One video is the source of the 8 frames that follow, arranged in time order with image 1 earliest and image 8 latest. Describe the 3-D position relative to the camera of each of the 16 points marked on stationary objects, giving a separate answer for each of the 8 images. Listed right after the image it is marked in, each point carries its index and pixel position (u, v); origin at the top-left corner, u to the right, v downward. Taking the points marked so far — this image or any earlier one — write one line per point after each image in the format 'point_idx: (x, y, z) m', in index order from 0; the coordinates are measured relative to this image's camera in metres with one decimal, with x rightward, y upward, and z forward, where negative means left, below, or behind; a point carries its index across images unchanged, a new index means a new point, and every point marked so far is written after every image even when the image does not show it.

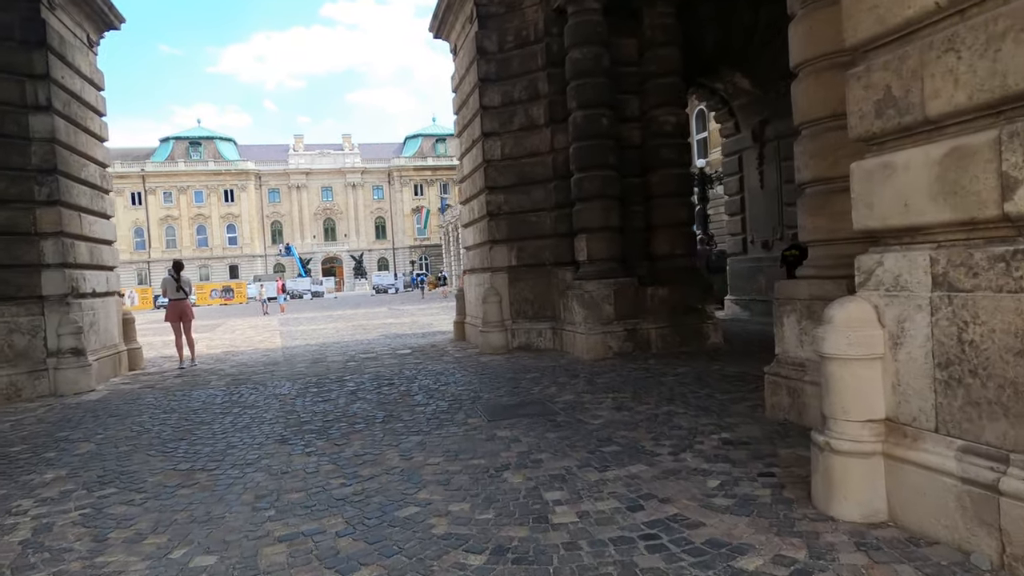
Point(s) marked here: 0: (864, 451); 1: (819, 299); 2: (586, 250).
0: (+1.6, -0.8, +3.0) m
1: (+2.2, -0.1, +4.7) m
2: (+1.1, +0.5, +9.4) m
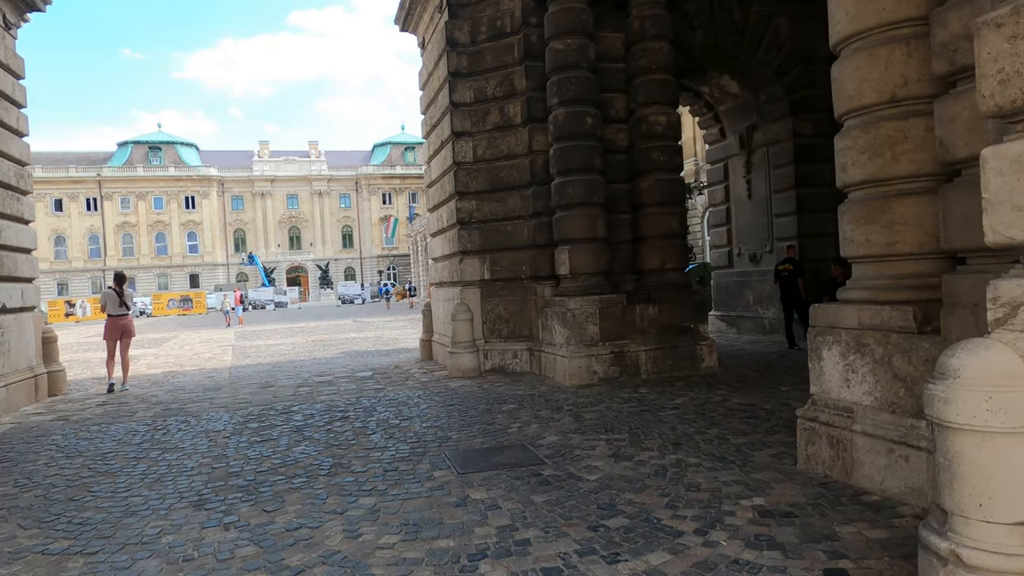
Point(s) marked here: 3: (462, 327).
0: (+1.6, -0.9, +2.1) m
1: (+2.1, -0.2, +3.8) m
2: (+0.7, +0.3, +8.4) m
3: (-0.7, -0.6, +9.5) m
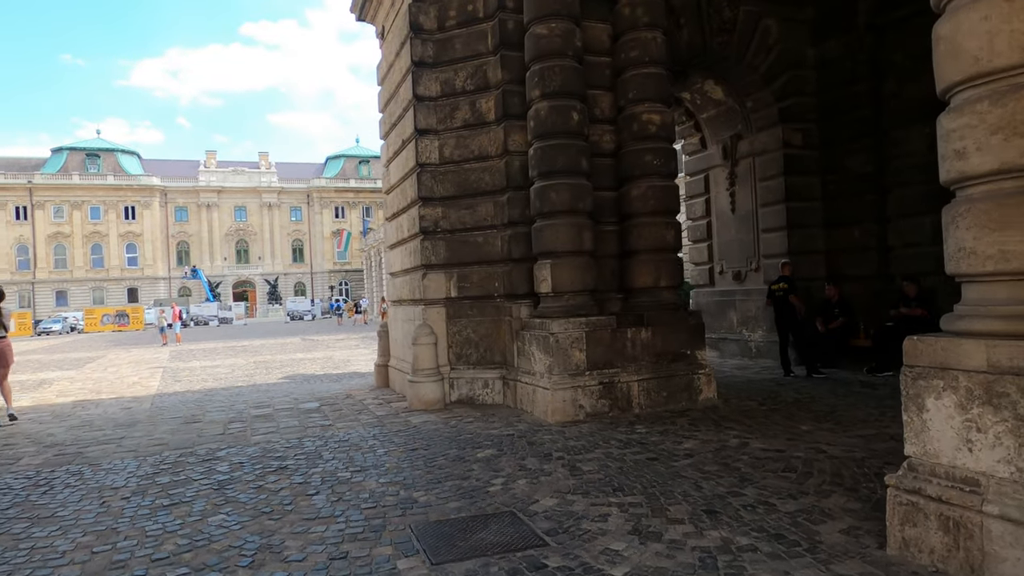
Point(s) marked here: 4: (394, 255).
0: (+1.7, -1.0, +1.0) m
1: (+2.1, -0.4, +2.7) m
2: (+0.4, +0.1, +7.3) m
3: (-1.1, -0.8, +8.3) m
4: (-1.8, +0.5, +10.0) m
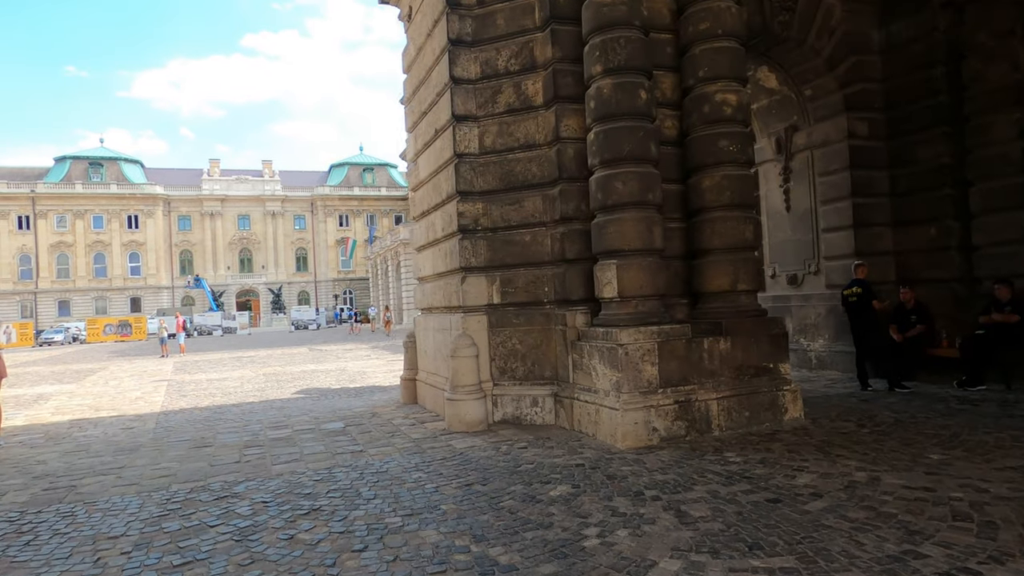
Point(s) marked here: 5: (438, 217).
0: (+2.3, -0.9, 0.0) m
1: (+2.7, -0.3, +1.8) m
2: (+1.0, 0.0, +6.4) m
3: (-0.5, -0.9, +7.3) m
4: (-1.2, +0.4, +9.0) m
5: (-0.9, +0.9, +8.3) m
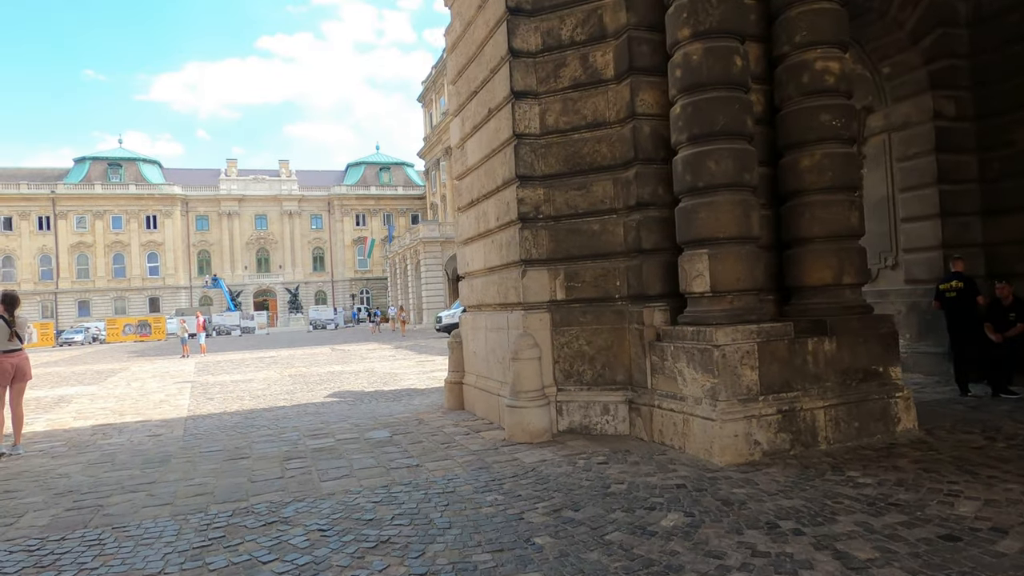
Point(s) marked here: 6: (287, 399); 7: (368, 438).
0: (+2.8, -0.9, -0.8) m
1: (+3.2, -0.3, +1.0) m
2: (+1.7, +0.1, +5.6) m
3: (+0.2, -0.8, +6.6) m
4: (-0.5, +0.5, +8.3) m
5: (-0.2, +1.0, +7.5) m
6: (-3.8, -1.9, +11.1) m
7: (-1.6, -1.6, +7.1) m
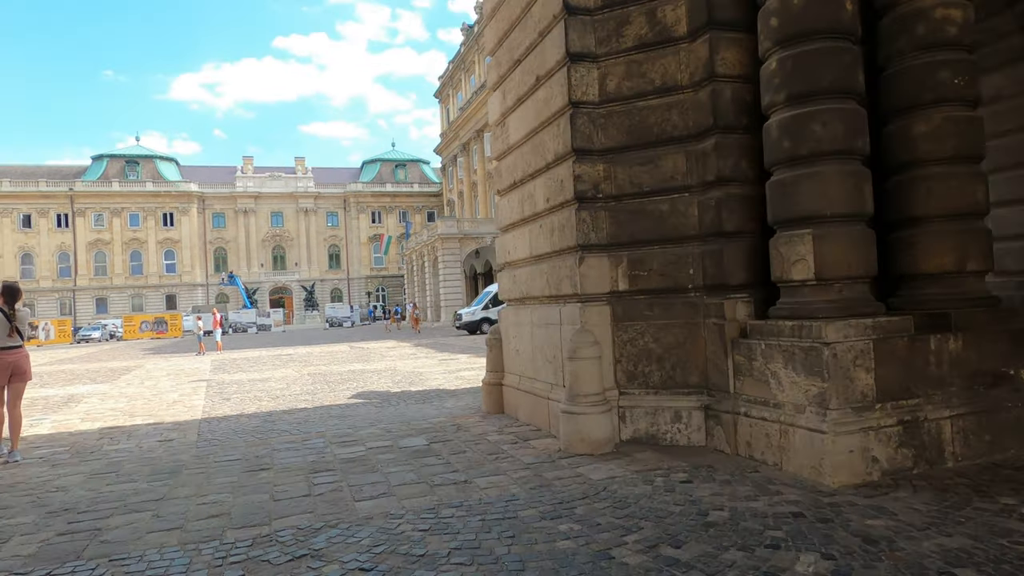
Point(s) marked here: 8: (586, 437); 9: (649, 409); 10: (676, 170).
0: (+3.2, -0.8, -1.7) m
1: (+3.6, -0.2, +0.1) m
2: (+2.1, +0.2, +4.7) m
3: (+0.7, -0.7, +5.7) m
4: (+0.1, +0.6, +7.5) m
5: (+0.3, +1.1, +6.7) m
6: (-3.2, -1.8, +10.3) m
7: (-1.1, -1.5, +6.3) m
8: (+0.6, -1.3, +5.7) m
9: (+1.2, -1.1, +5.8) m
10: (+1.4, +1.0, +5.8) m
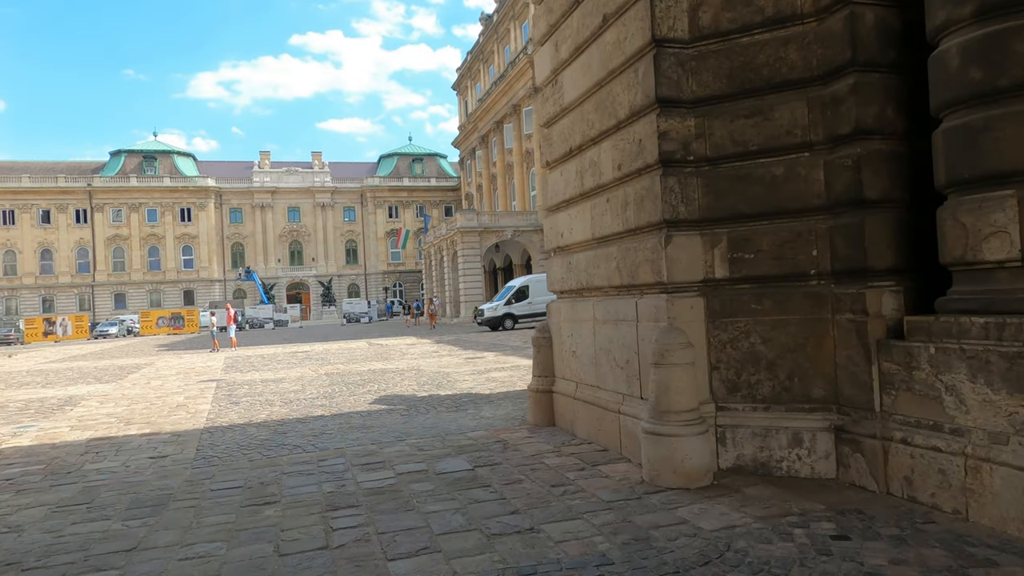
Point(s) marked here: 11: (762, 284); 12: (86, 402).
0: (+3.5, -0.7, -3.0) m
1: (+4.0, -0.1, -1.3) m
2: (+2.6, +0.3, +3.4) m
3: (+1.2, -0.6, +4.5) m
4: (+0.6, +0.7, +6.2) m
5: (+0.8, +1.2, +5.4) m
6: (-2.6, -1.6, +9.2) m
7: (-0.6, -1.4, +5.1) m
8: (+1.1, -1.2, +4.4) m
9: (+1.7, -1.0, +4.5) m
10: (+1.9, +1.1, +4.5) m
11: (+1.8, 0.0, +4.6) m
12: (-7.4, -2.0, +11.4) m
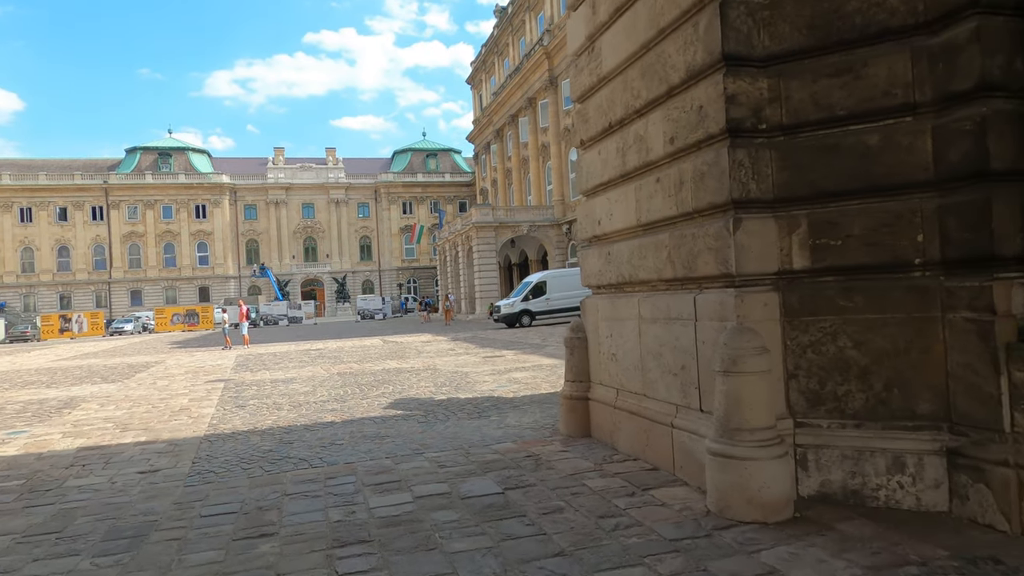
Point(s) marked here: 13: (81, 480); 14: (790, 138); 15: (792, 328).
0: (+3.5, -0.7, -3.8) m
1: (+4.1, -0.1, -2.1) m
2: (+2.8, +0.3, +2.6) m
3: (+1.4, -0.6, +3.7) m
4: (+0.8, +0.7, +5.5) m
5: (+1.1, +1.2, +4.7) m
6: (-2.3, -1.6, +8.5) m
7: (-0.3, -1.4, +4.4) m
8: (+1.4, -1.2, +3.6) m
9: (+1.9, -0.9, +3.7) m
10: (+2.2, +1.2, +3.7) m
11: (+2.0, +0.1, +3.8) m
12: (-7.0, -1.9, +10.8) m
13: (-3.7, -1.6, +5.6) m
14: (+1.7, +0.9, +4.0) m
15: (+1.7, -0.2, +3.9) m
